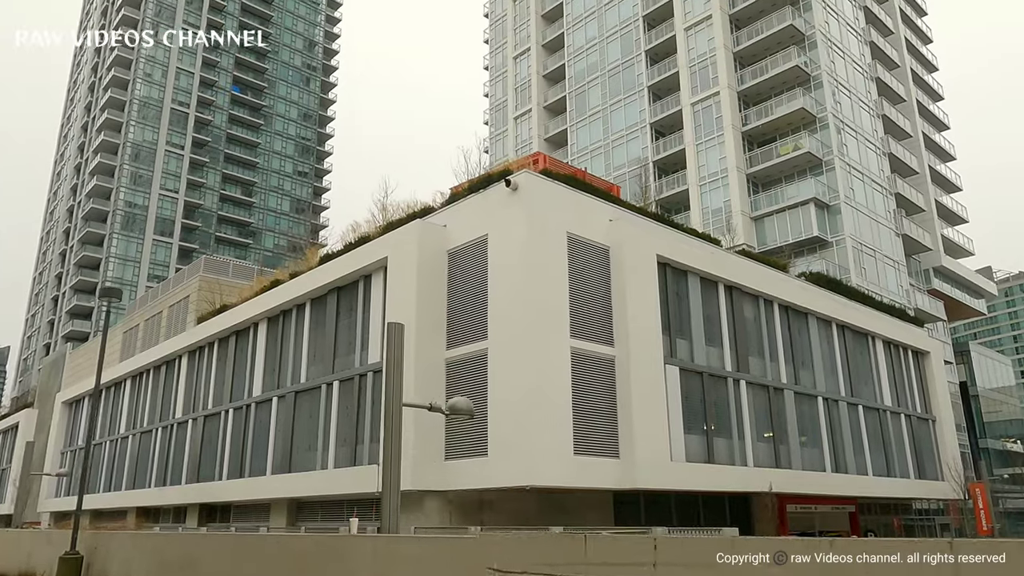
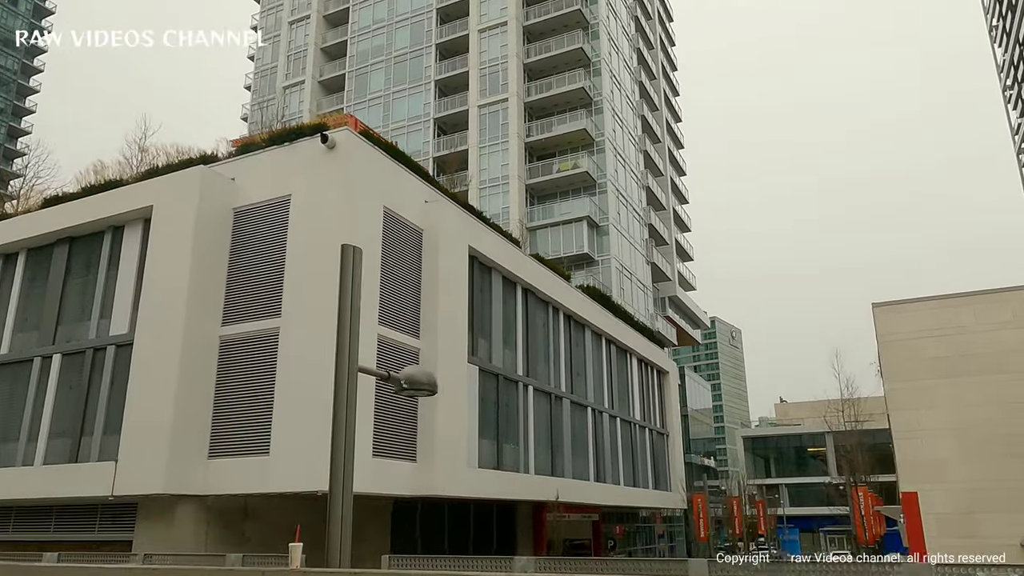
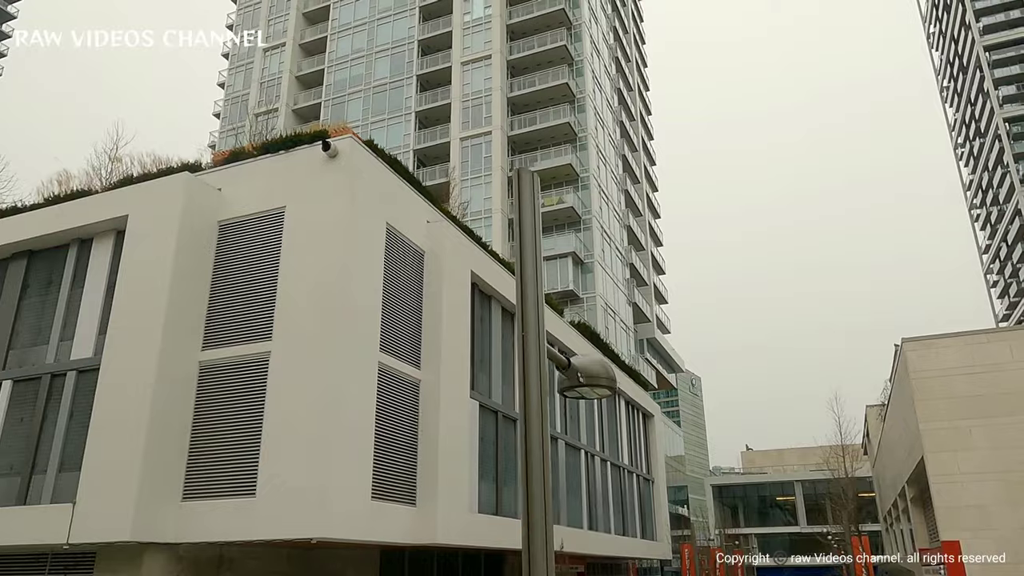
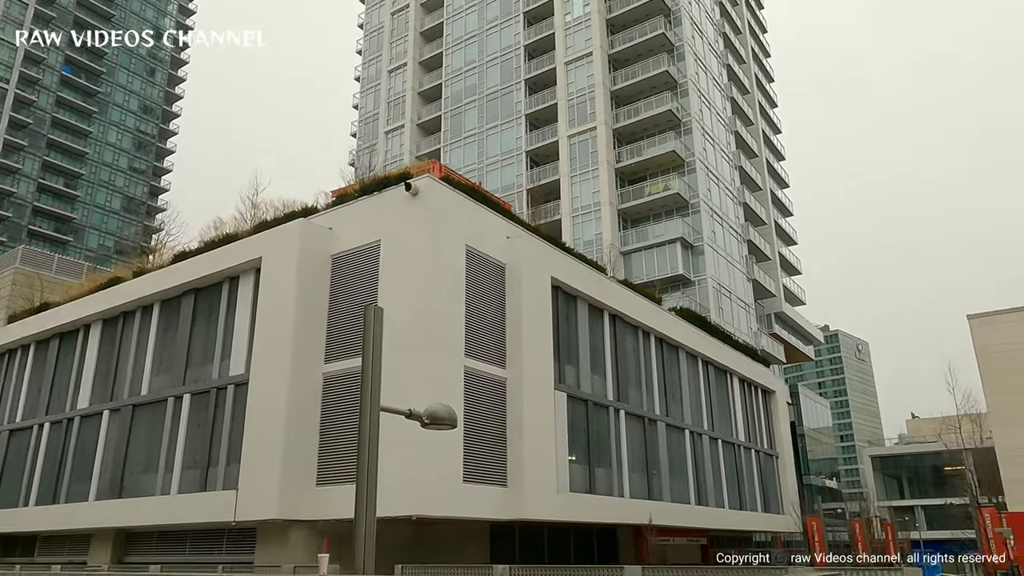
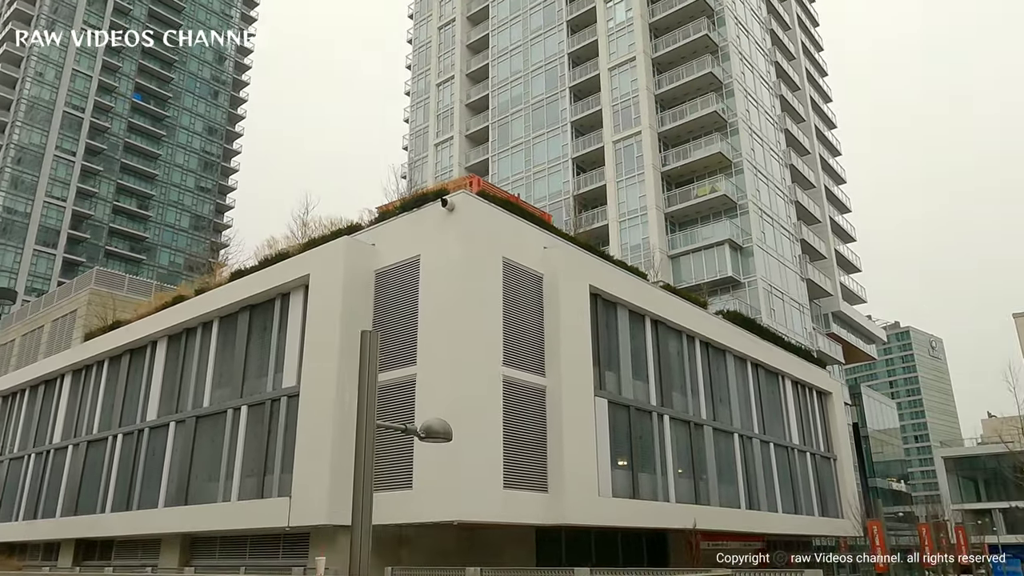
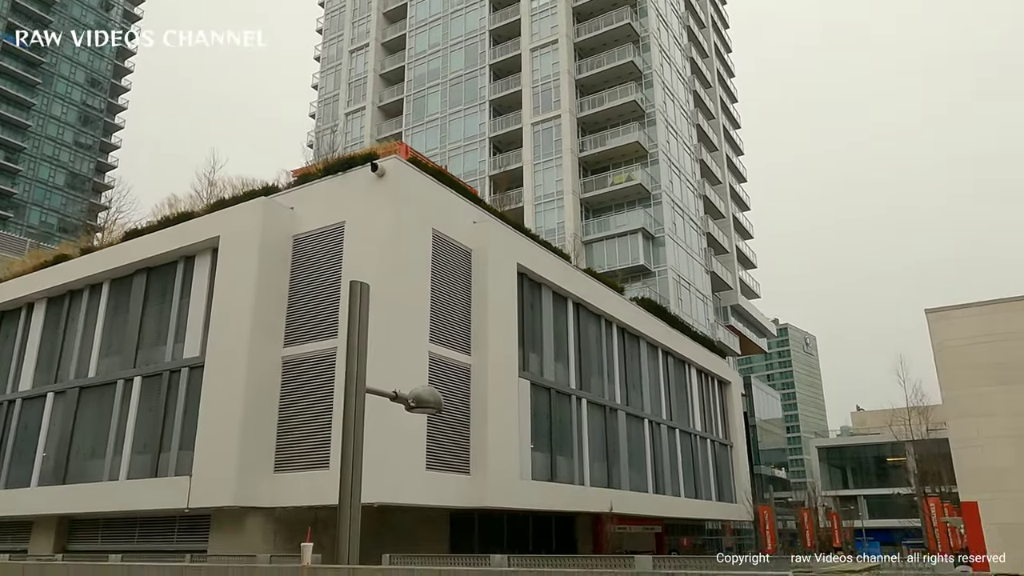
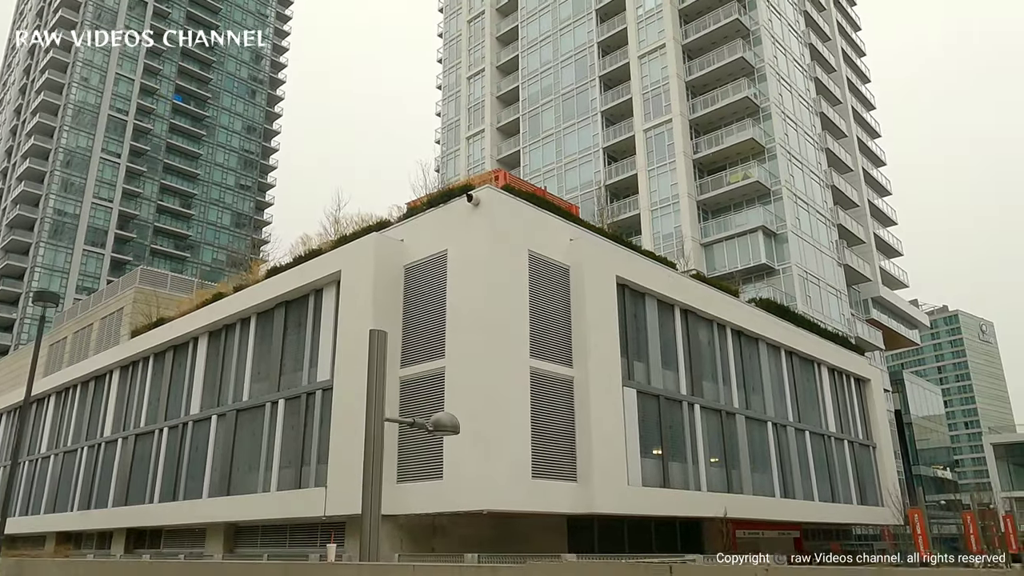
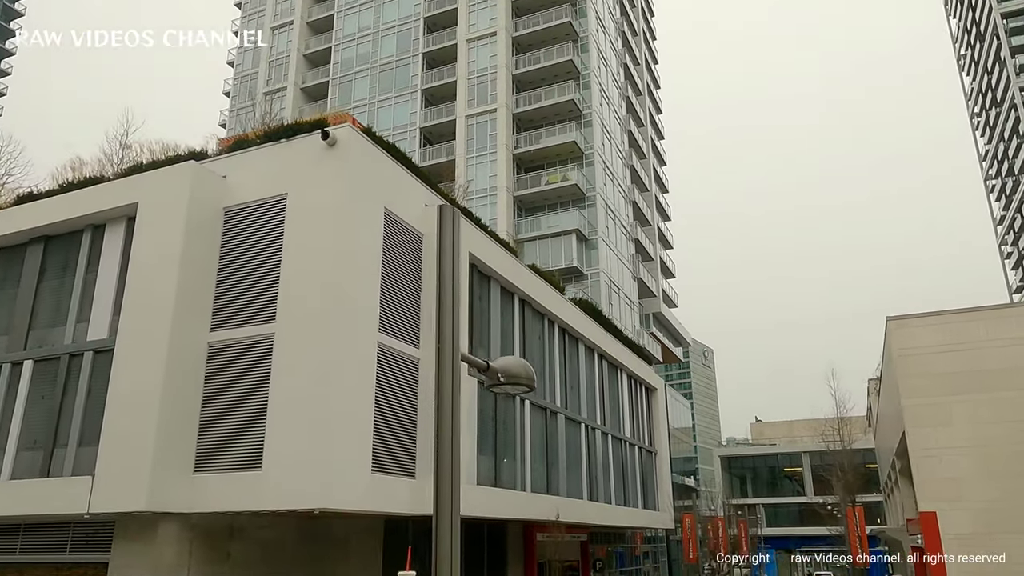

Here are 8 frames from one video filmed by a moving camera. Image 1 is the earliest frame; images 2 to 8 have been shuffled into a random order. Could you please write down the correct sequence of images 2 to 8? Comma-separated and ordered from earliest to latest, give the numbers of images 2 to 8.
7, 5, 4, 6, 2, 8, 3
